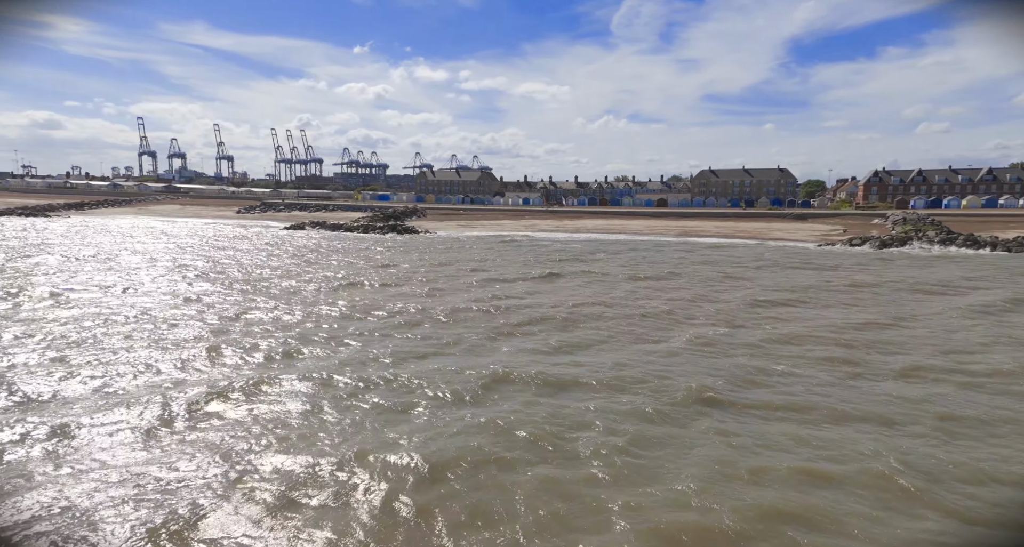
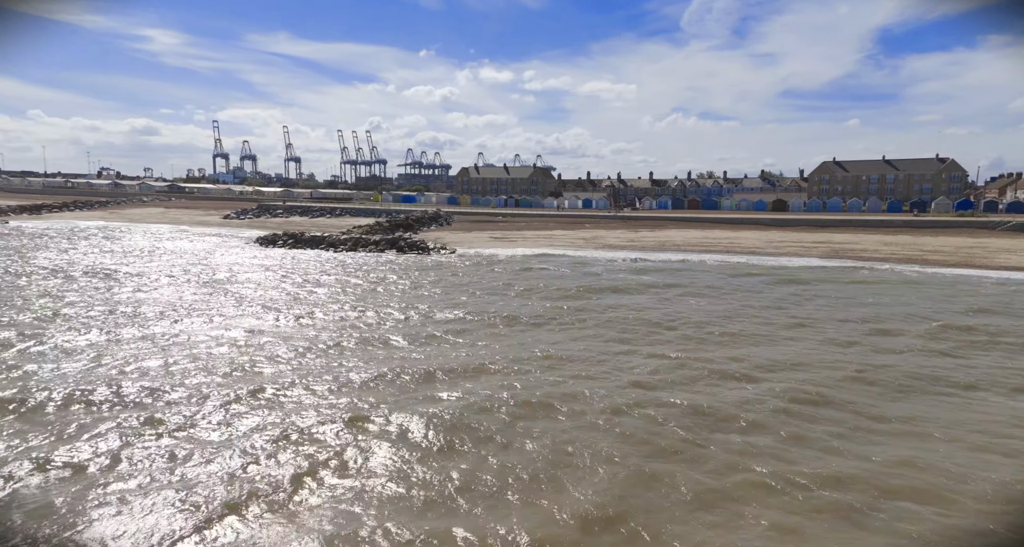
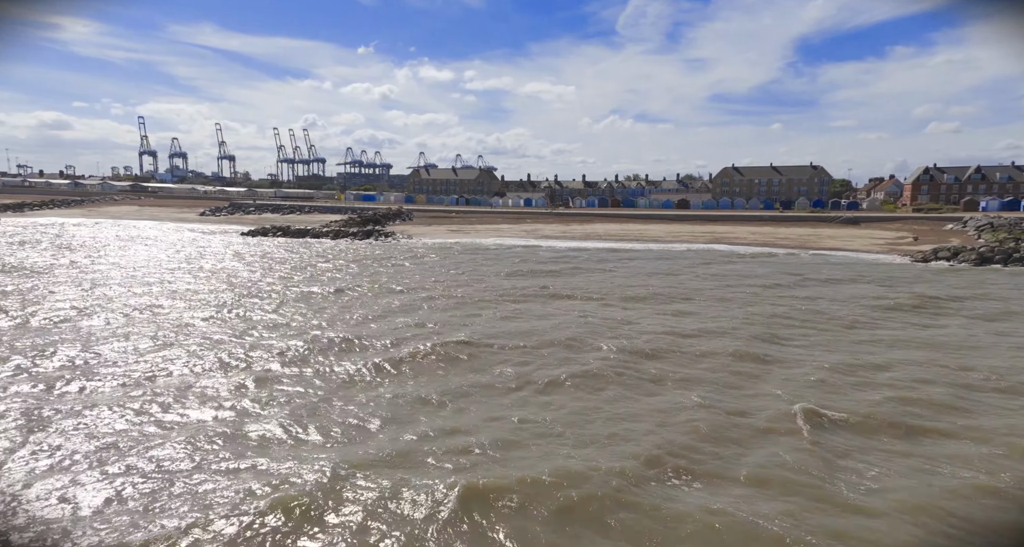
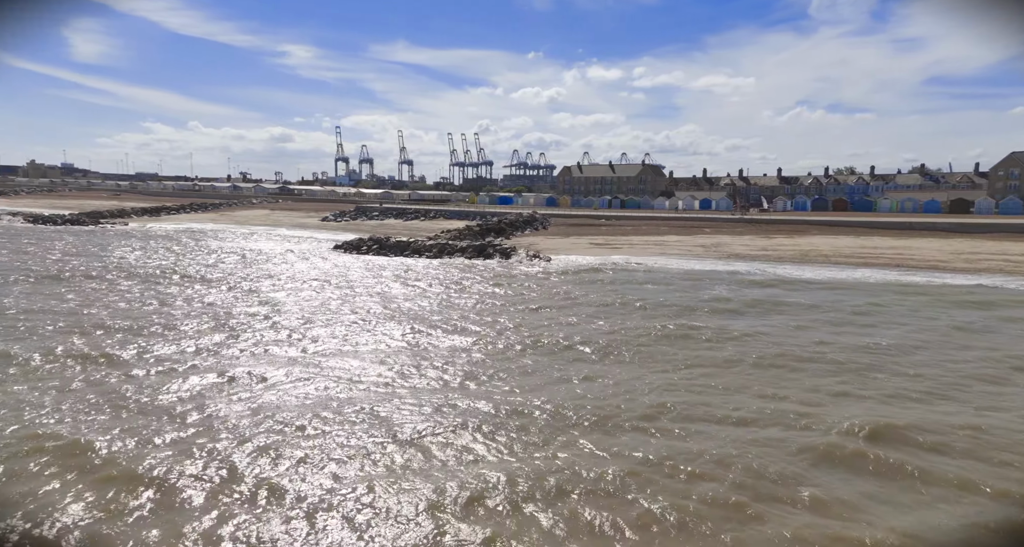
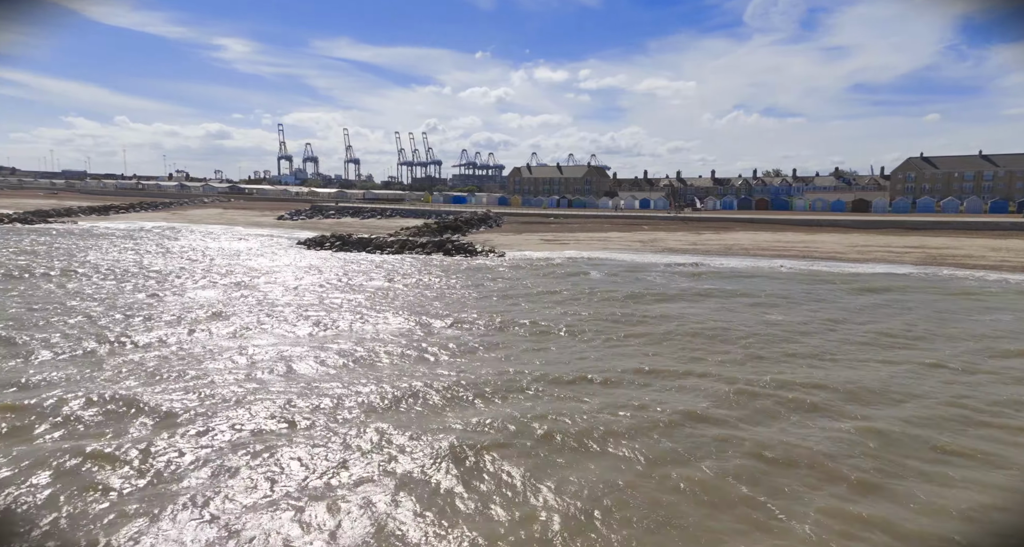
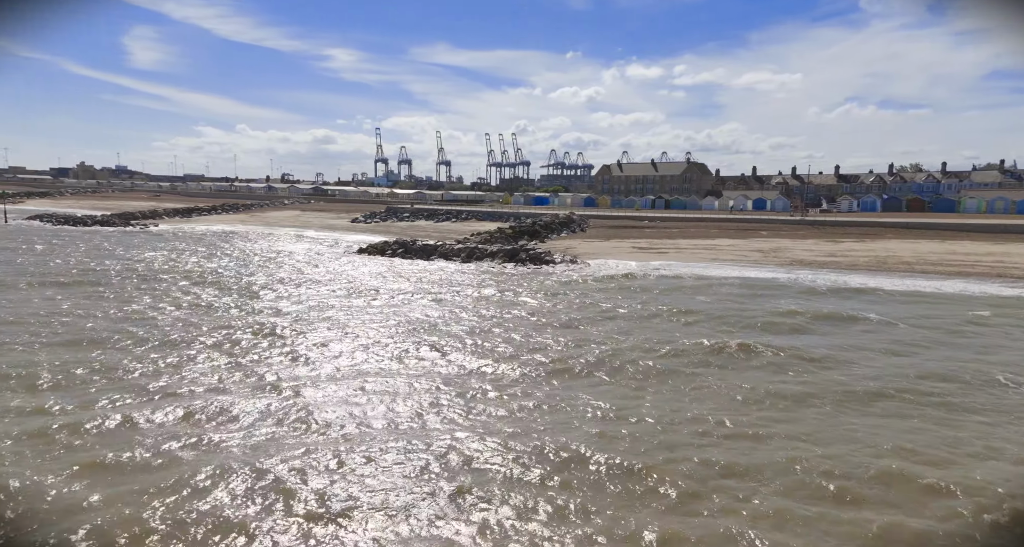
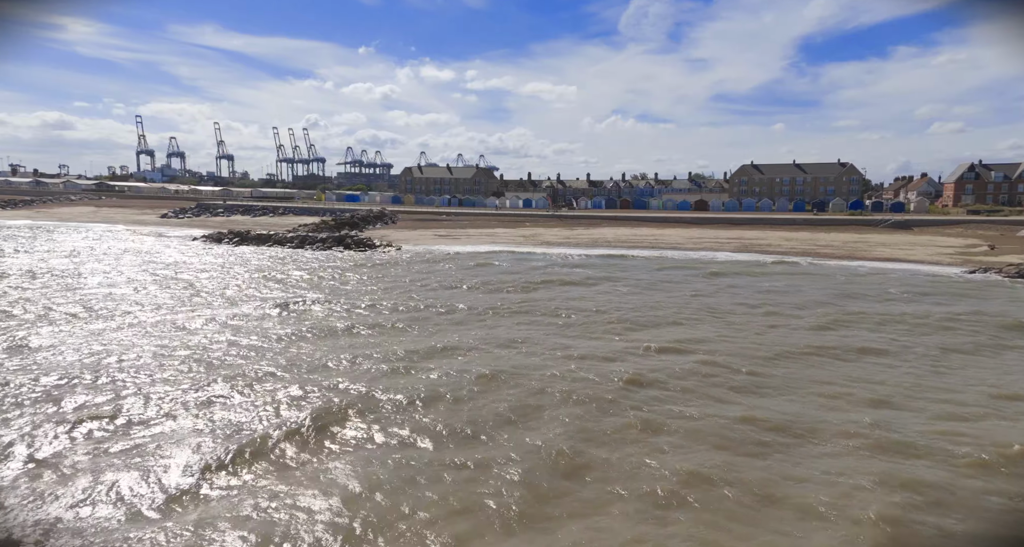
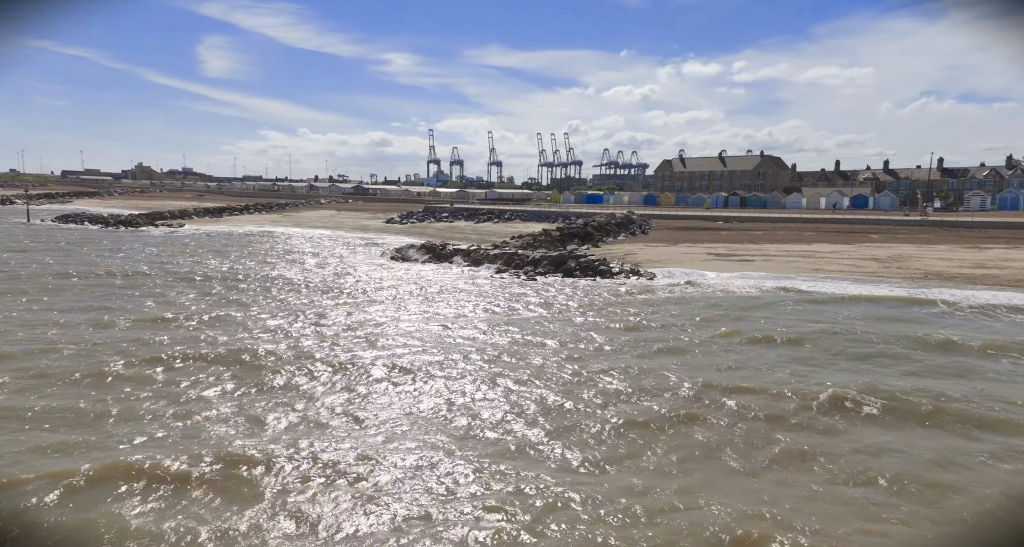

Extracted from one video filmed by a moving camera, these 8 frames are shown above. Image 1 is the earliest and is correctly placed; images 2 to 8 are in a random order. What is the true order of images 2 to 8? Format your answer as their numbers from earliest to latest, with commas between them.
3, 7, 2, 5, 4, 6, 8
